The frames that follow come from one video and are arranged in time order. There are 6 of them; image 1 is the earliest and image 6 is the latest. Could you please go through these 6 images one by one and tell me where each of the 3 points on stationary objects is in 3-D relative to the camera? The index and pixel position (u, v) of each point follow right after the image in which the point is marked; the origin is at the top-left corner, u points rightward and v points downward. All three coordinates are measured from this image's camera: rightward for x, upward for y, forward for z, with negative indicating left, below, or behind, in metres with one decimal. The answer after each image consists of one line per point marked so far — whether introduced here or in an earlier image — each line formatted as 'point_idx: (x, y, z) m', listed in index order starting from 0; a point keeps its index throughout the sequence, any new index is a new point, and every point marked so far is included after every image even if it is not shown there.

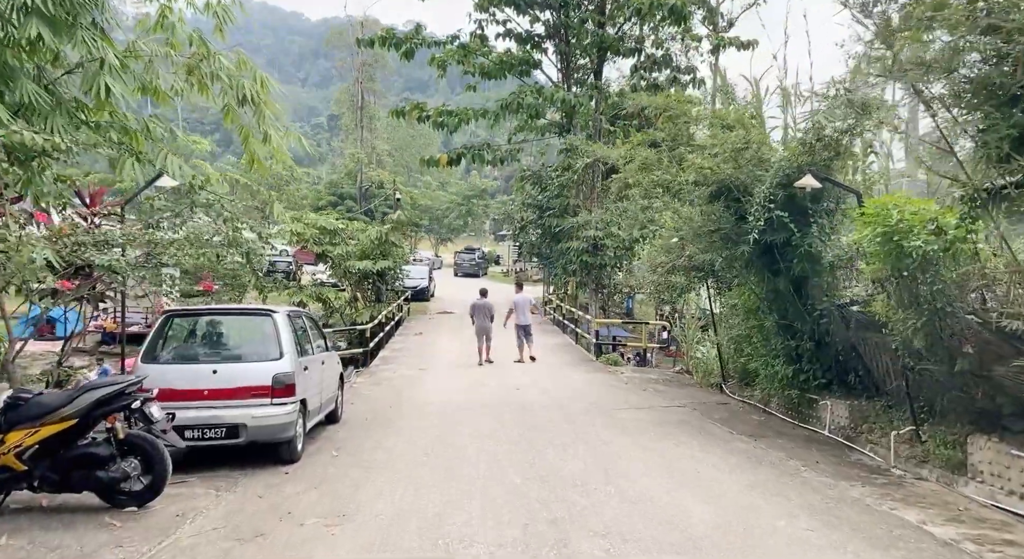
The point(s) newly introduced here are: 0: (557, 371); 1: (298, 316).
0: (+0.8, -1.6, +12.5) m
1: (-2.0, -0.3, +6.5) m
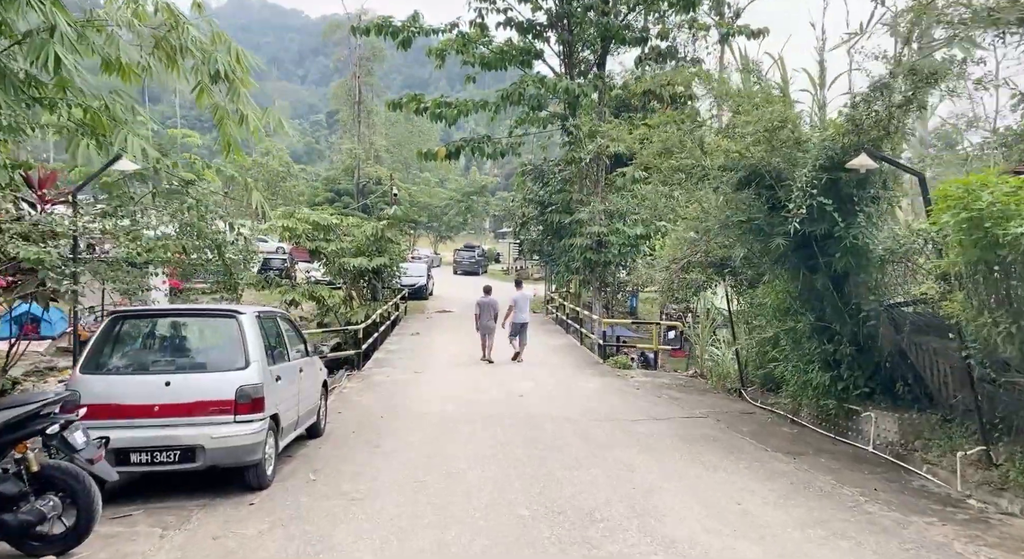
0: (+0.8, -1.5, +11.6) m
1: (-1.9, -0.3, +5.7) m
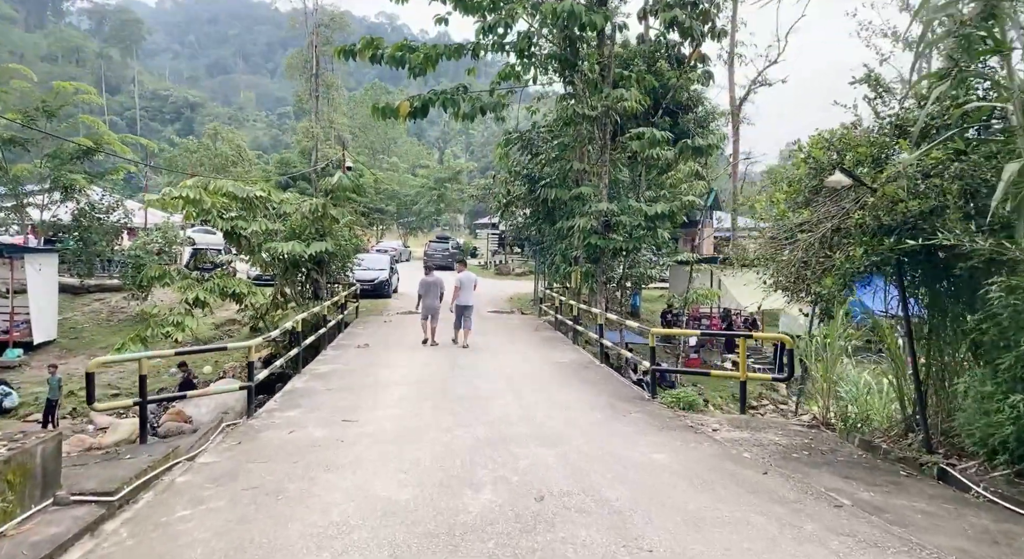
0: (+0.8, -1.4, +6.6) m
1: (-1.7, -0.1, +0.6) m
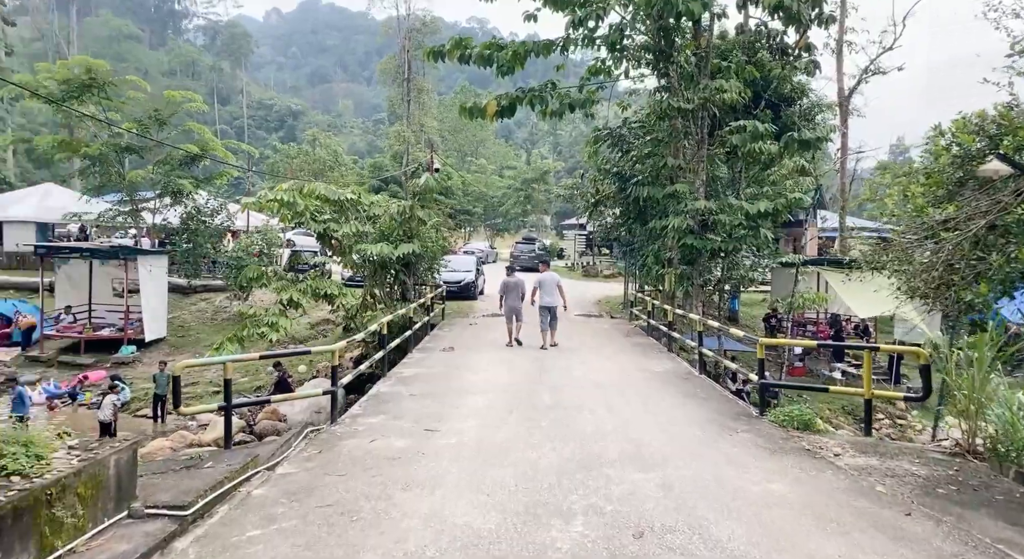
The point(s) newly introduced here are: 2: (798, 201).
0: (+1.6, -1.4, +6.0) m
1: (-1.7, -0.2, +0.3) m
2: (+5.9, +1.6, +15.0) m
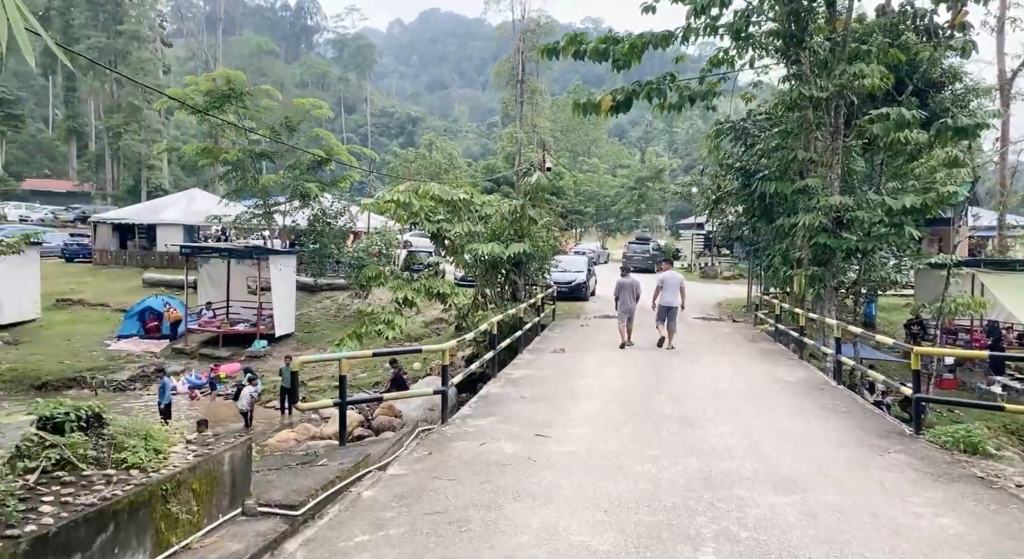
0: (+2.5, -1.4, +5.4) m
1: (-1.6, -0.2, +0.3) m
2: (+8.2, +1.6, +13.6) m
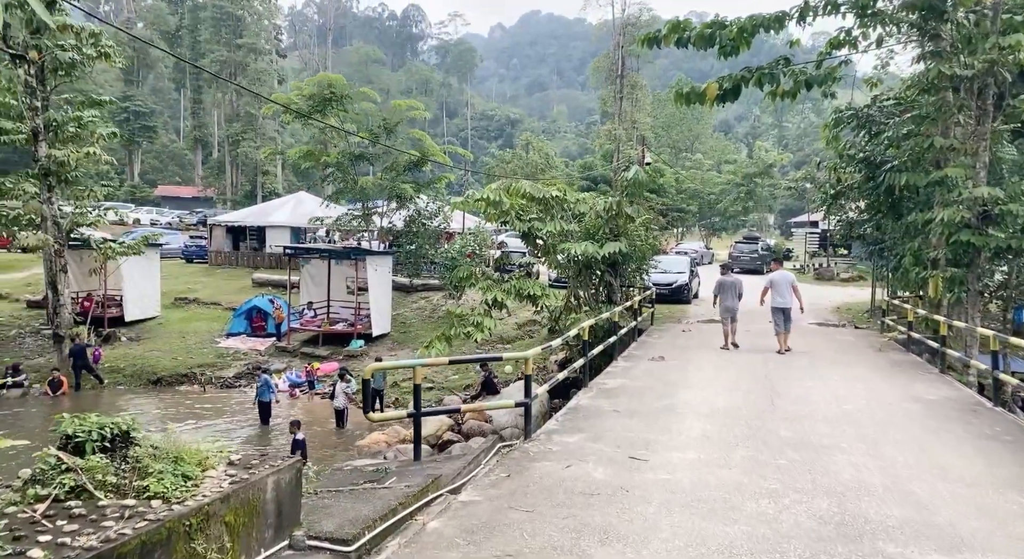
0: (+3.0, -1.4, +4.3) m
1: (-1.8, -0.2, -0.2) m
2: (+9.8, +1.5, +11.7) m
